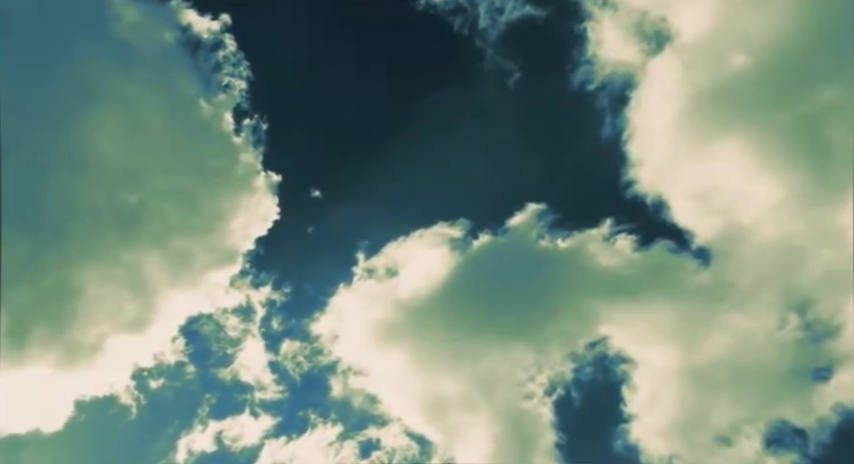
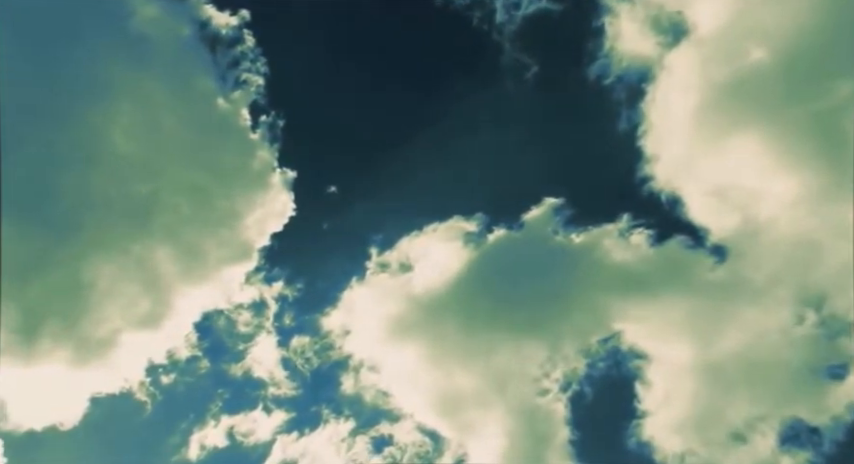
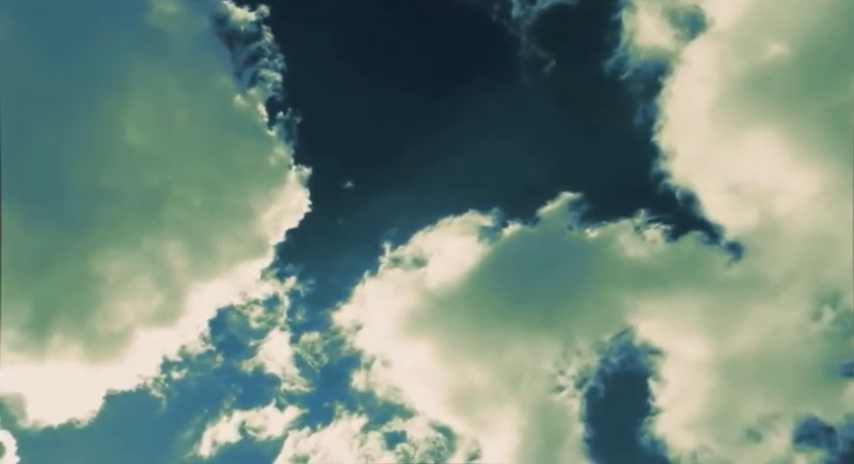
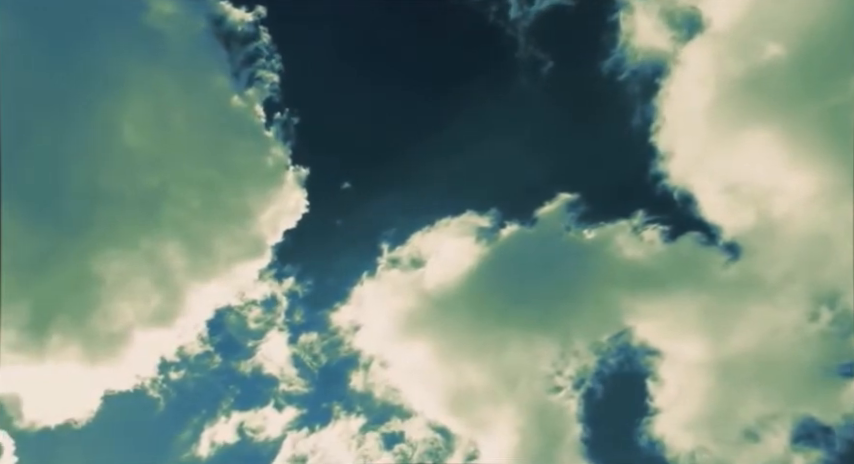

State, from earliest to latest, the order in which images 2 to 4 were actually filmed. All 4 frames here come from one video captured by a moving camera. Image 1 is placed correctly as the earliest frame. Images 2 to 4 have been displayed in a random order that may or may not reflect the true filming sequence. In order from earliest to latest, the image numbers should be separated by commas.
2, 4, 3
